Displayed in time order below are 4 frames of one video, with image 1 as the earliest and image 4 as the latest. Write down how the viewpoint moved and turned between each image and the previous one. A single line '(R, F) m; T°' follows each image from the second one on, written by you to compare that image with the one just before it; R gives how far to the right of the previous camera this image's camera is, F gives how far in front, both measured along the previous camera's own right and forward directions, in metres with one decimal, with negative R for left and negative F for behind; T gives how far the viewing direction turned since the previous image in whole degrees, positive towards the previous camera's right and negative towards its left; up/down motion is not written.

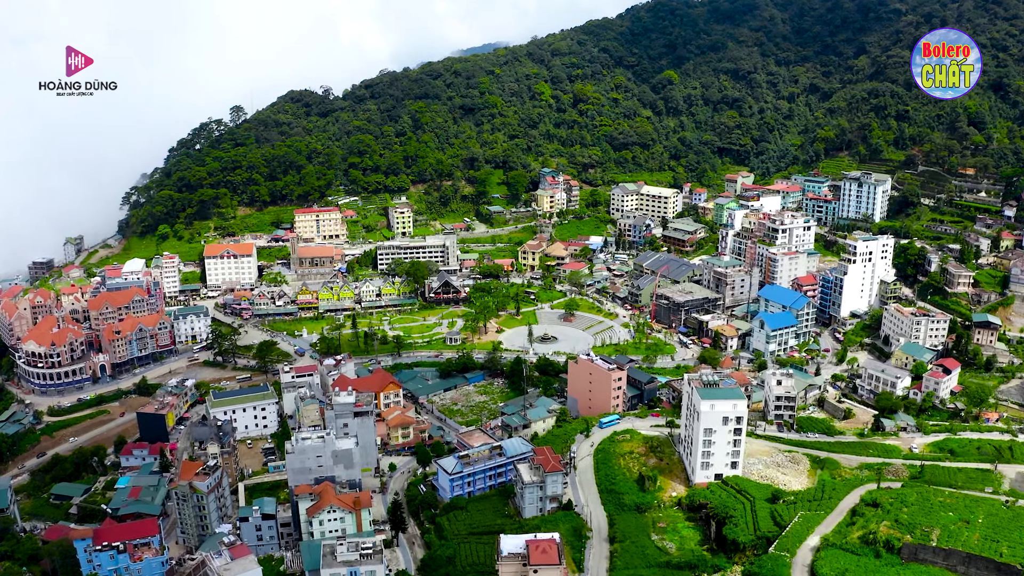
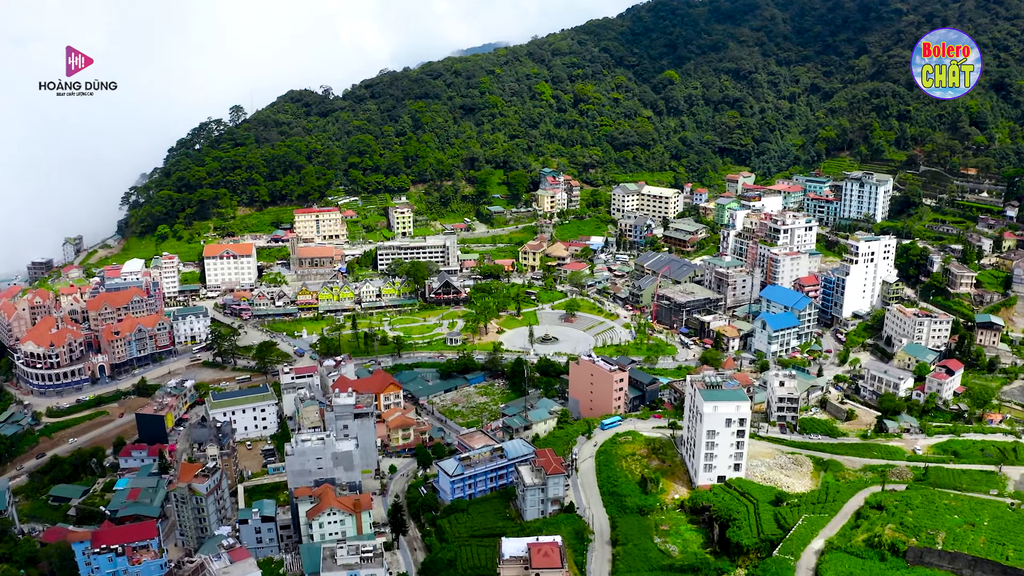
(-0.1, +0.2) m; 0°
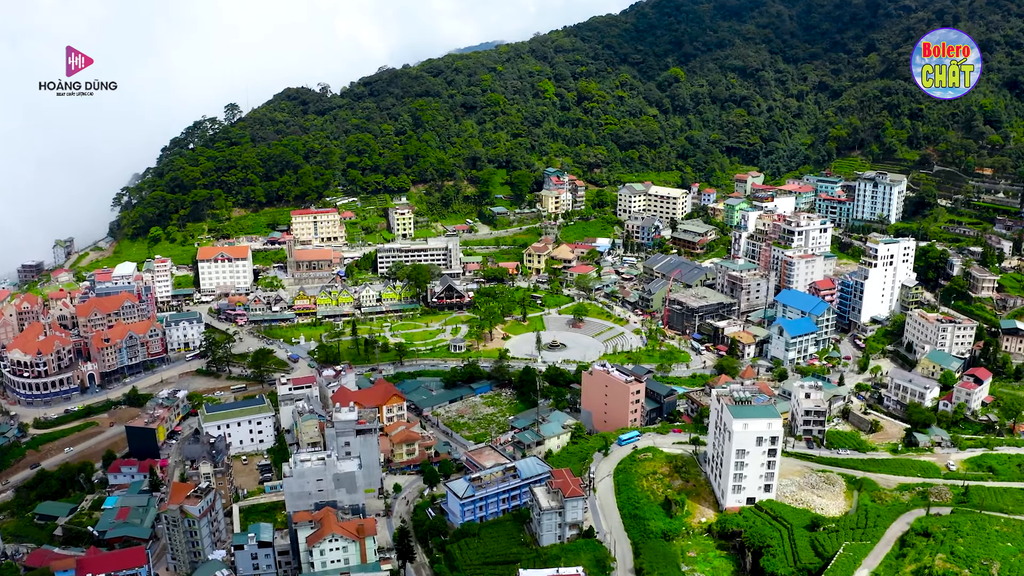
(-0.8, +2.2) m; 0°
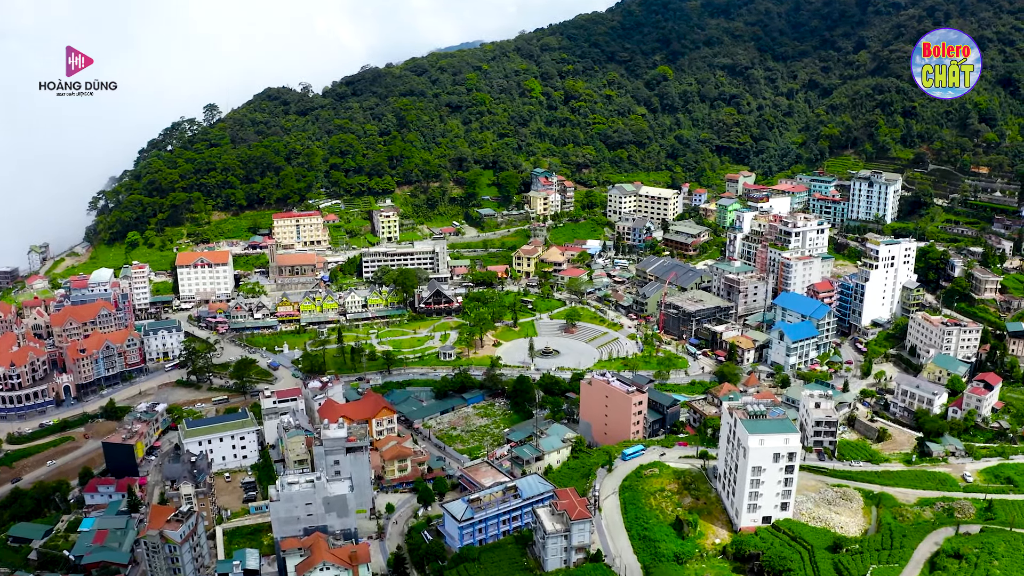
(-0.7, +2.0) m; +1°
